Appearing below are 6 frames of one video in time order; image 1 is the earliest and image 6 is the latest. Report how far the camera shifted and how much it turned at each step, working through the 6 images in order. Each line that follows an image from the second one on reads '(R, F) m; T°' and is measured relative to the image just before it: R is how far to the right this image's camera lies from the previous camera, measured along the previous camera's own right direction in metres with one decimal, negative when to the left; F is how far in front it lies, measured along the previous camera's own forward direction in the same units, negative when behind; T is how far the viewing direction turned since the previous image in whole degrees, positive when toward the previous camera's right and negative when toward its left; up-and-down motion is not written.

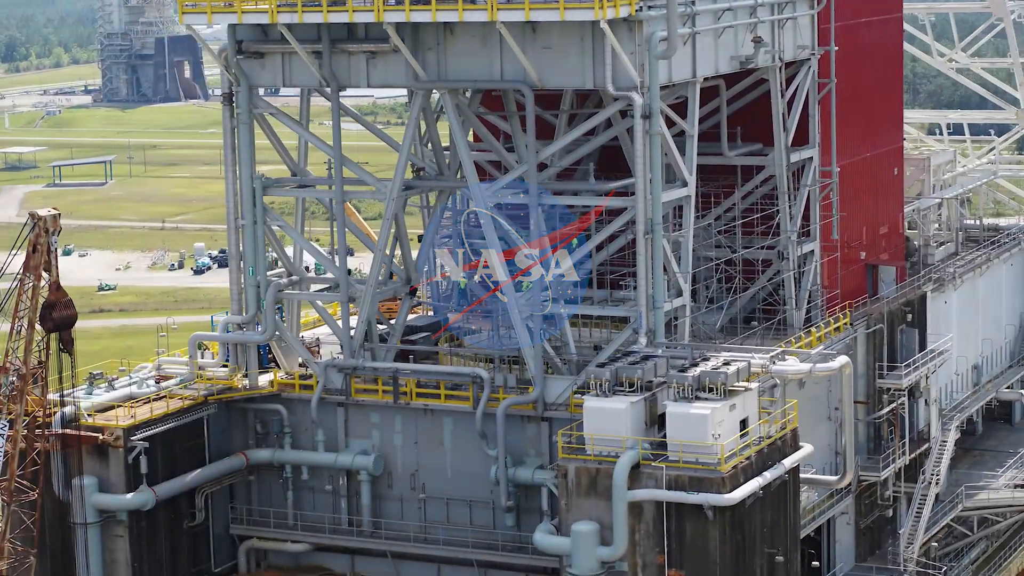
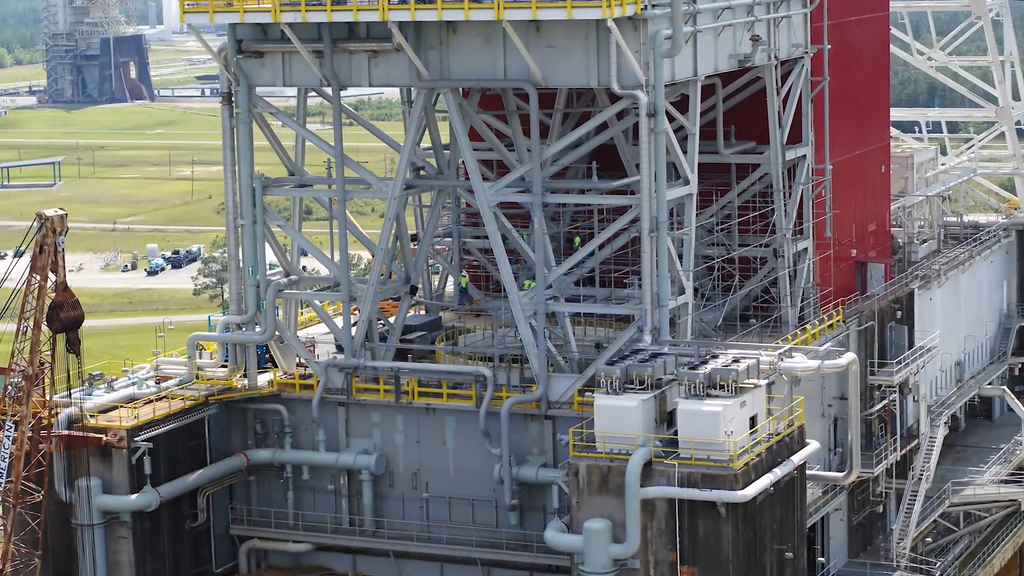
(-1.0, 0.0) m; +1°
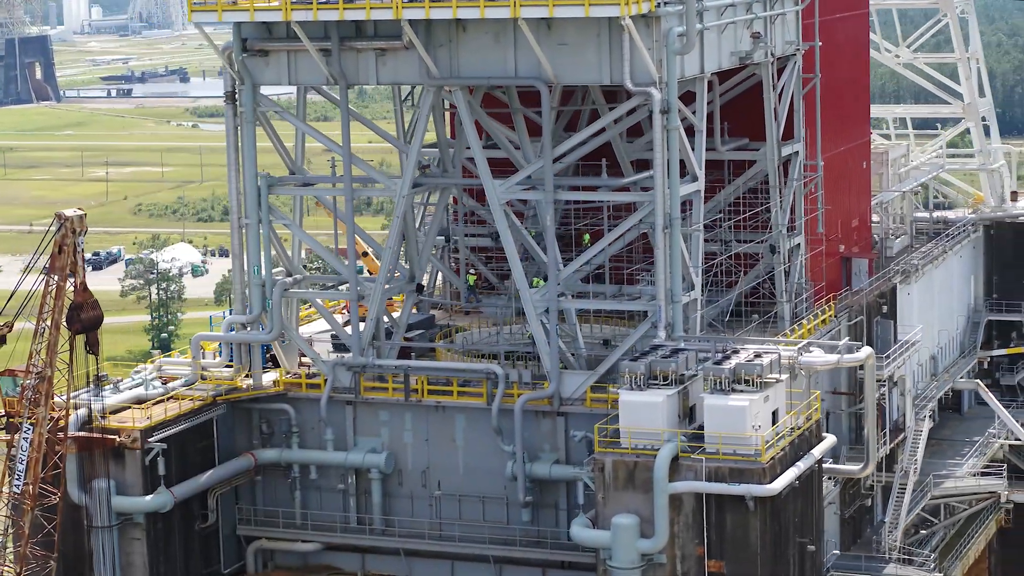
(-1.8, 0.0) m; +2°
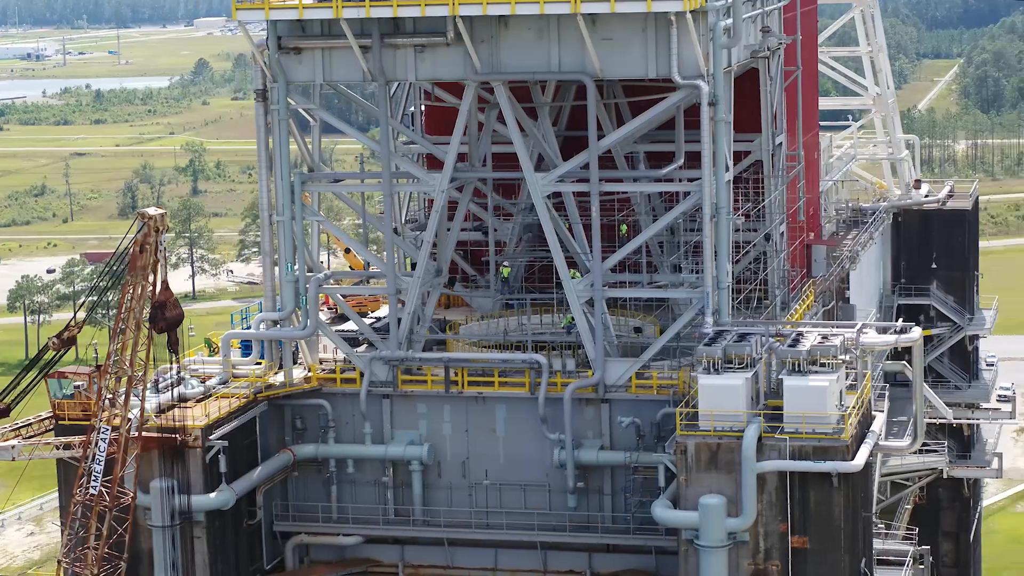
(-5.6, -0.5) m; +6°
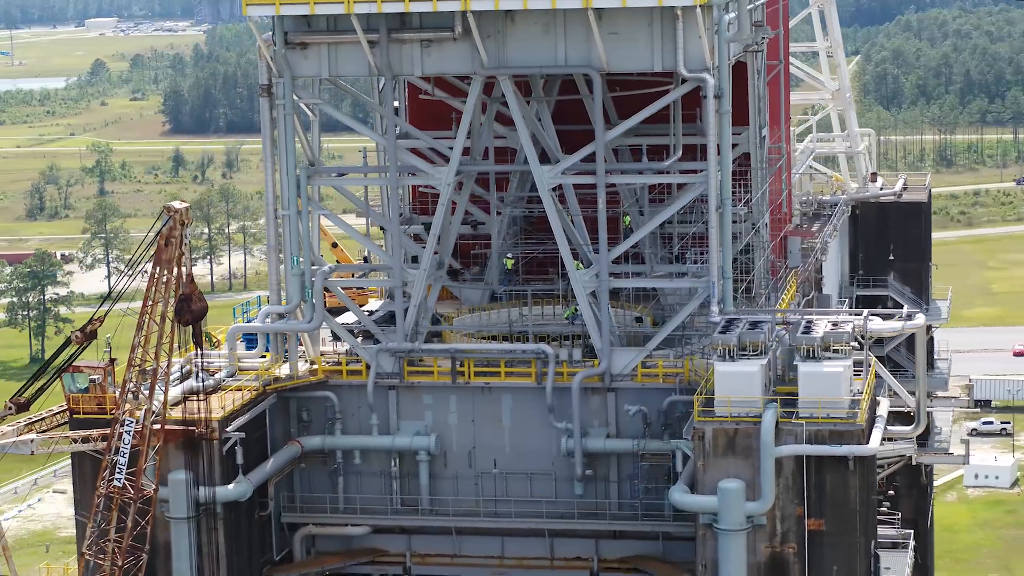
(-2.0, -0.5) m; +2°
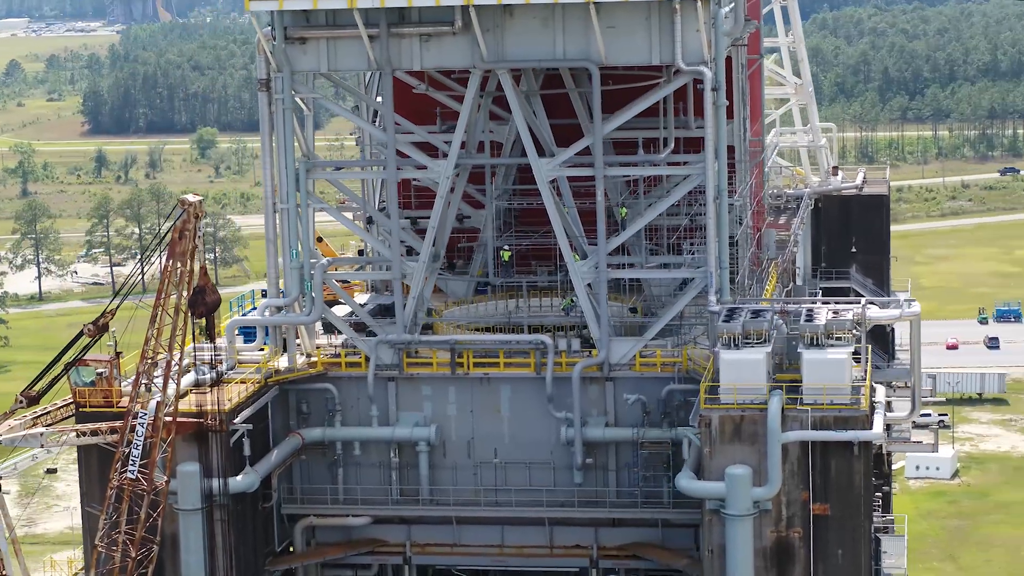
(-1.5, -0.5) m; +2°
